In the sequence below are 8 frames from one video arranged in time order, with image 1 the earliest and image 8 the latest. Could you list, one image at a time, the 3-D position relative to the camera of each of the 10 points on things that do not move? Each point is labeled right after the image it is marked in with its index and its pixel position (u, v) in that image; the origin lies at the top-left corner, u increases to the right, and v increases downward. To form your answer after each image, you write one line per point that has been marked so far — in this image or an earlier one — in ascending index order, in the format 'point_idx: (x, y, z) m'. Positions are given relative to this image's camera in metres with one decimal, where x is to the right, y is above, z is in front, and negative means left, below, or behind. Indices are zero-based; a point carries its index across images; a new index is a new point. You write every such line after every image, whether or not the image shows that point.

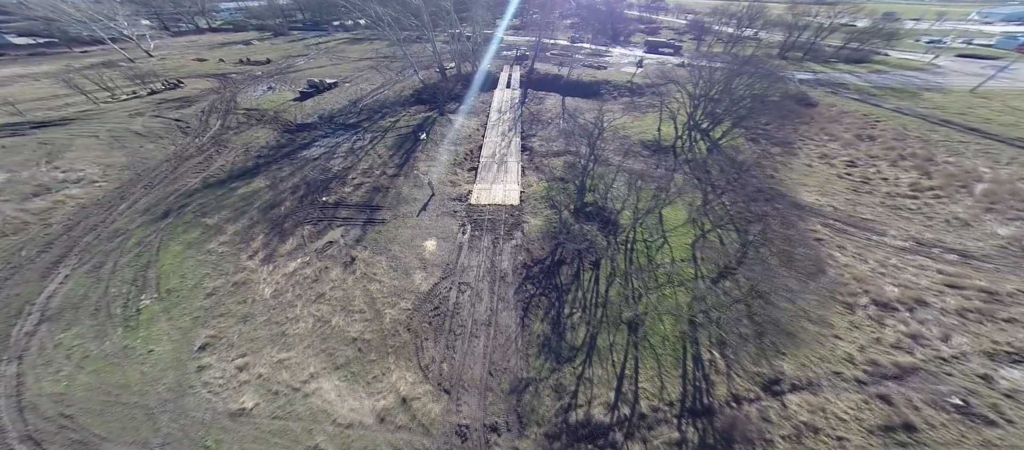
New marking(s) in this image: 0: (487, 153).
0: (-1.9, +5.3, +18.7) m
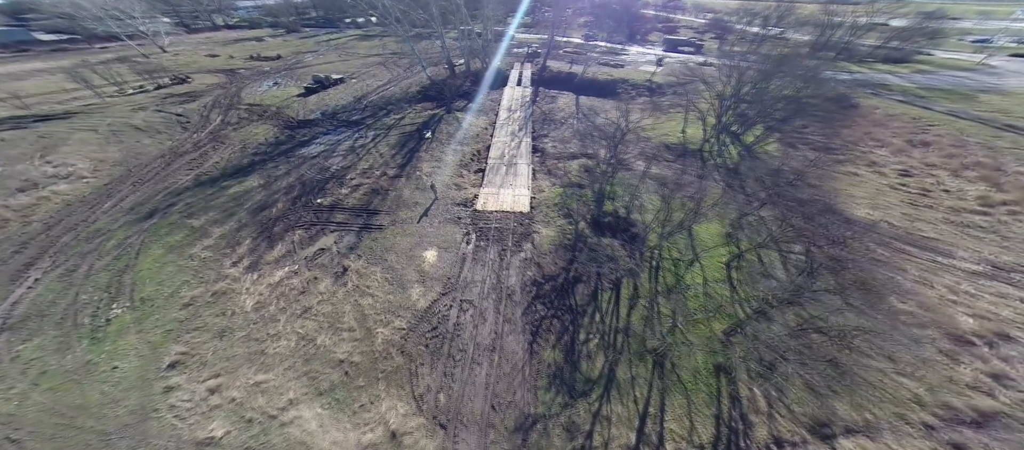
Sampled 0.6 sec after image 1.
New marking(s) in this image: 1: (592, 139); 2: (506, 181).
0: (-1.2, +4.8, +17.3) m
1: (+5.7, +6.1, +18.2) m
2: (-0.4, +2.6, +15.3) m
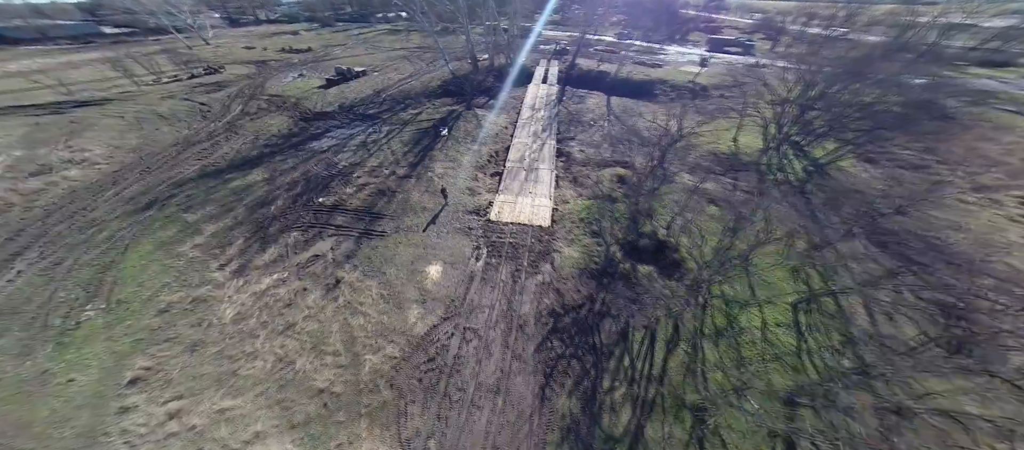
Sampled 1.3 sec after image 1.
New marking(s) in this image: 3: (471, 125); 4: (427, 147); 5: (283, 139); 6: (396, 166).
0: (+0.1, +4.1, +15.5) m
1: (+7.2, +5.0, +15.9) m
2: (+0.6, +2.0, +13.5) m
3: (-3.0, +7.2, +18.6) m
4: (-5.4, +4.9, +16.4) m
5: (-15.1, +5.7, +17.0) m
6: (-6.7, +3.3, +14.7) m
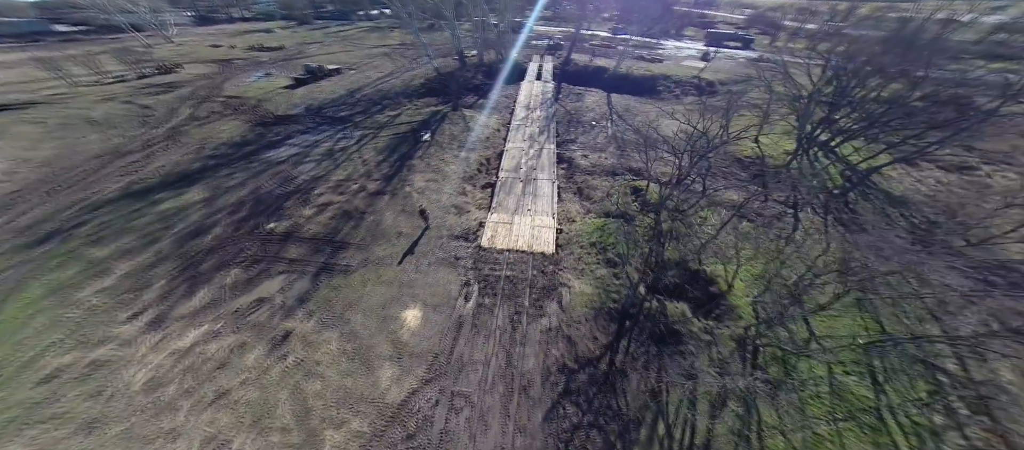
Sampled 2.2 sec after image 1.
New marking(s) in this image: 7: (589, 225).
0: (-0.2, +3.1, +13.2) m
1: (+6.8, +4.2, +13.9) m
2: (+0.4, +0.9, +11.3) m
3: (-3.5, +6.1, +16.3) m
4: (-5.8, +3.7, +14.0) m
5: (-15.5, +4.3, +14.4) m
6: (-7.0, +2.2, +12.3) m
7: (+3.1, 0.0, +10.4) m
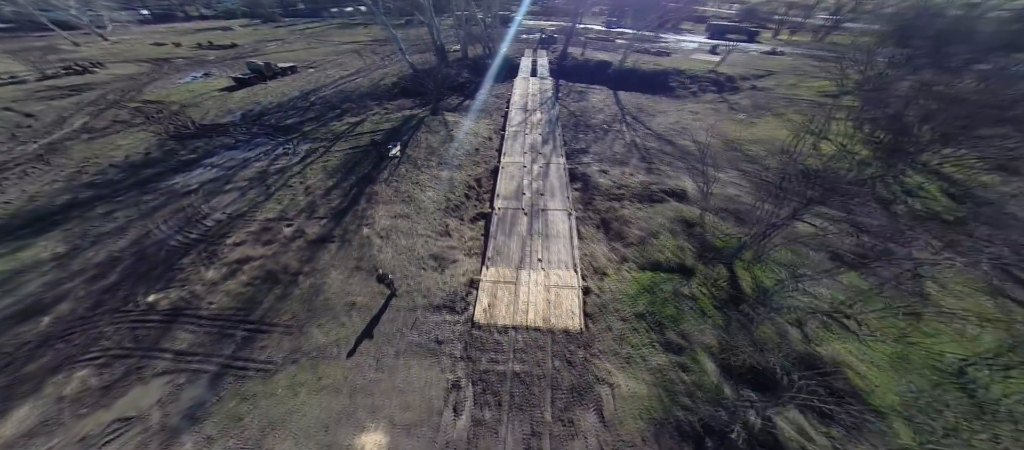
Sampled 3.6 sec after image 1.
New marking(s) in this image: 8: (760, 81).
0: (-0.2, +1.5, +10.0) m
1: (+6.7, +2.8, +10.9) m
2: (+0.5, -0.7, +8.0) m
3: (-3.7, +4.4, +12.9) m
4: (-5.9, +1.9, +10.5) m
5: (-15.6, +2.1, +10.5) m
6: (-6.9, +0.3, +8.8) m
7: (+3.3, -1.5, +7.3) m
8: (+17.0, +9.8, +17.6) m
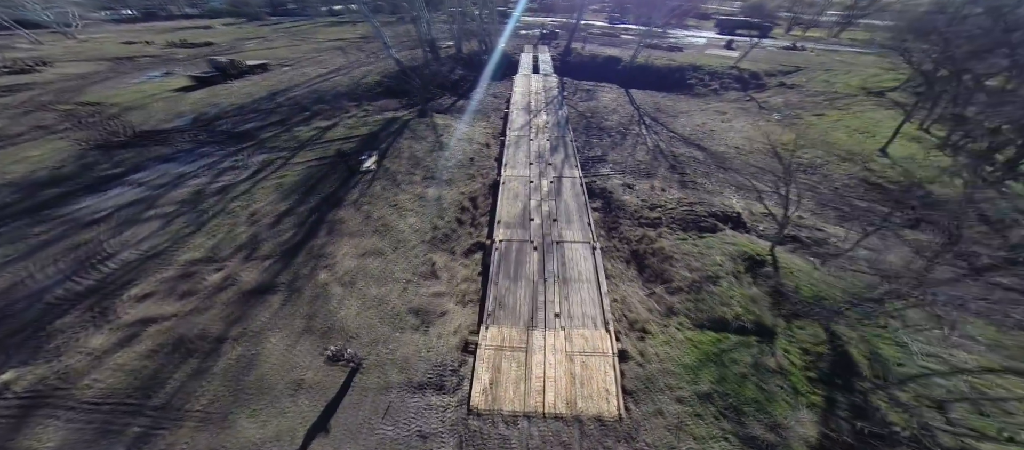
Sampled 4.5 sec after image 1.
0: (-0.1, +0.6, +8.0) m
1: (+6.8, +1.9, +9.1) m
2: (+0.7, -1.6, +6.1) m
3: (-3.7, +3.4, +10.9) m
4: (-5.8, +0.9, +8.5) m
5: (-15.5, +1.0, +8.3) m
6: (-6.8, -0.7, +6.7) m
7: (+3.5, -2.3, +5.4) m
8: (+16.9, +9.1, +15.9) m
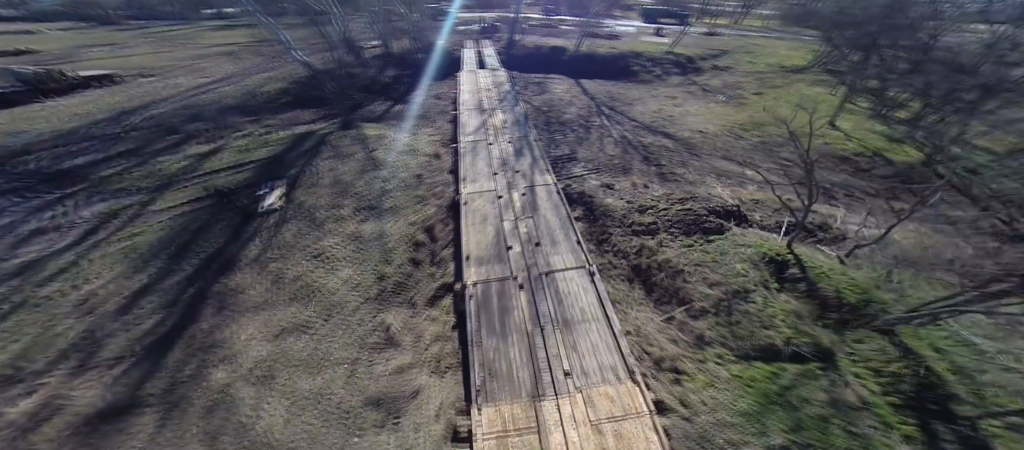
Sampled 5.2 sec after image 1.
0: (-0.9, -0.2, +6.4) m
1: (+5.5, +2.2, +8.5) m
2: (+0.5, -2.2, +4.6) m
3: (-5.3, +2.1, +8.6) m
4: (-6.5, -0.7, +6.0) m
5: (-16.0, -2.0, +4.3) m
6: (-7.0, -2.4, +4.1) m
7: (+3.5, -2.5, +4.4) m
8: (+13.3, +10.7, +16.7) m
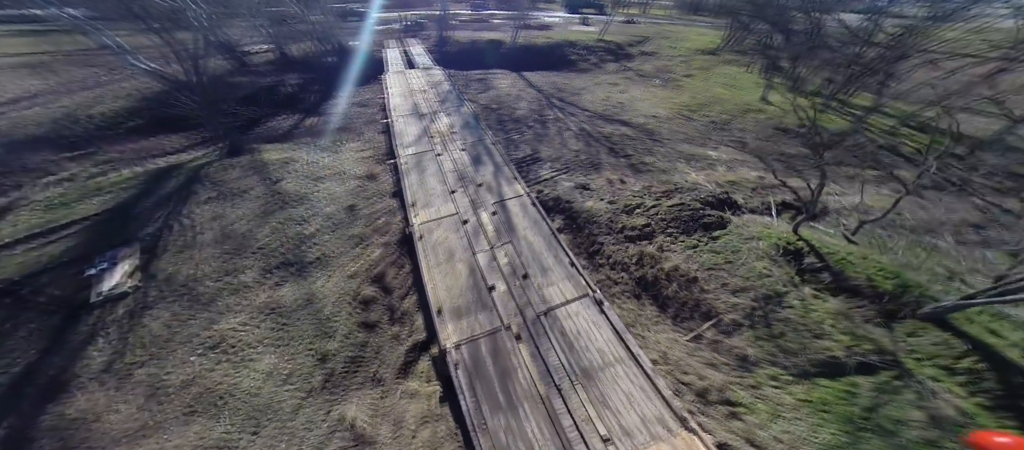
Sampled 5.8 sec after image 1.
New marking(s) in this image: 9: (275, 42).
0: (-1.3, -0.9, +5.0) m
1: (+4.1, +2.5, +8.1) m
2: (+0.7, -2.6, +3.5) m
3: (-6.3, +0.6, +6.4) m
4: (-6.7, -2.3, +3.6) m
5: (-15.4, -5.1, +0.3) m
6: (-6.5, -4.1, +1.7) m
7: (+3.6, -2.5, +3.8) m
8: (+8.8, +12.0, +17.4) m
9: (-14.1, +11.2, +15.2) m
